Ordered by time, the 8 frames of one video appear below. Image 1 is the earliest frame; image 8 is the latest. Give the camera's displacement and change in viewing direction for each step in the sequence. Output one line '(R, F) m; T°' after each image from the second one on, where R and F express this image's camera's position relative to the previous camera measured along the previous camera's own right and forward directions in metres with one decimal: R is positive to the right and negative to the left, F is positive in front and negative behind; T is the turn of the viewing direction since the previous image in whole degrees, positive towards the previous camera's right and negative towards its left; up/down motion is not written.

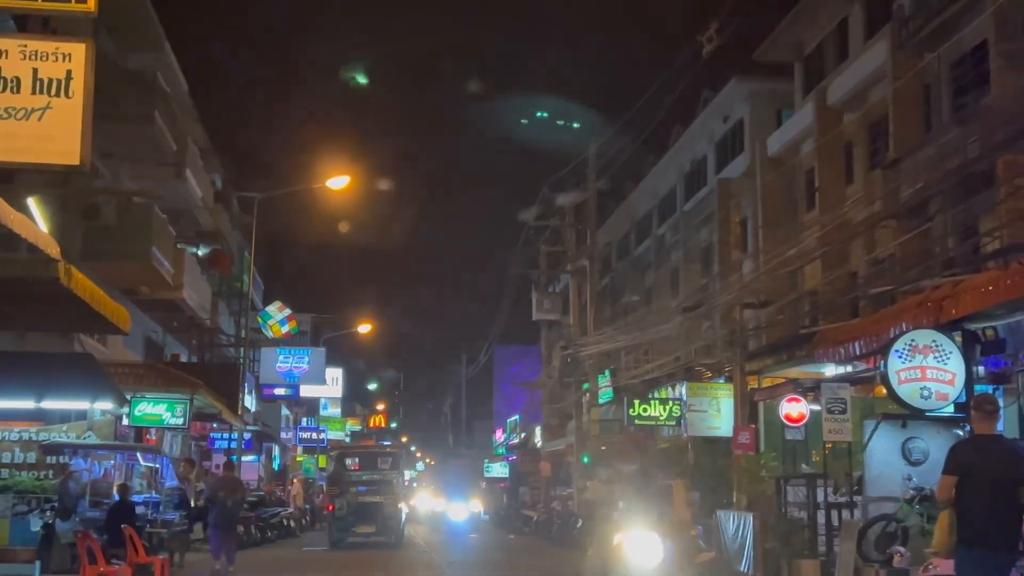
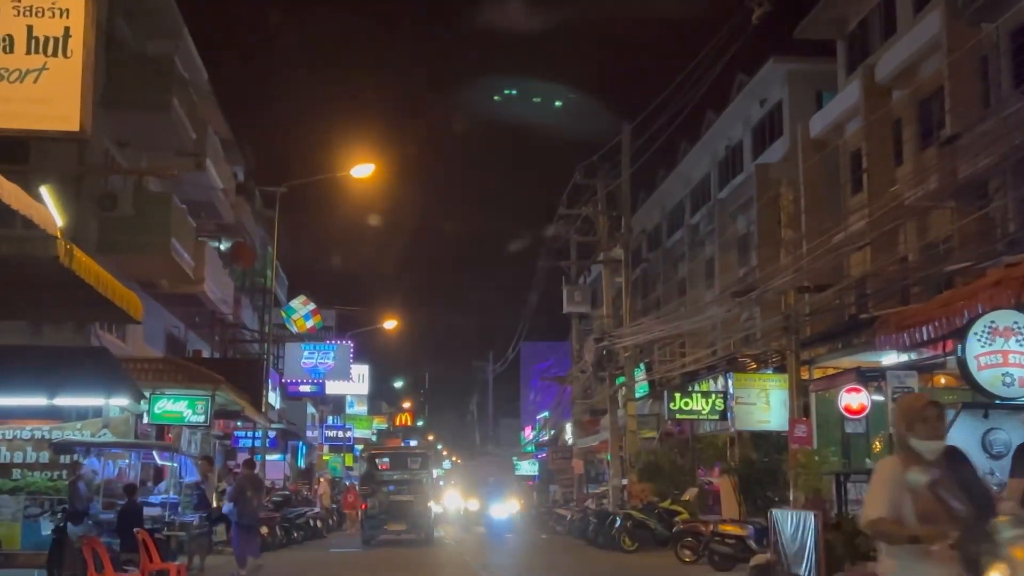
(-0.2, +1.0) m; -1°
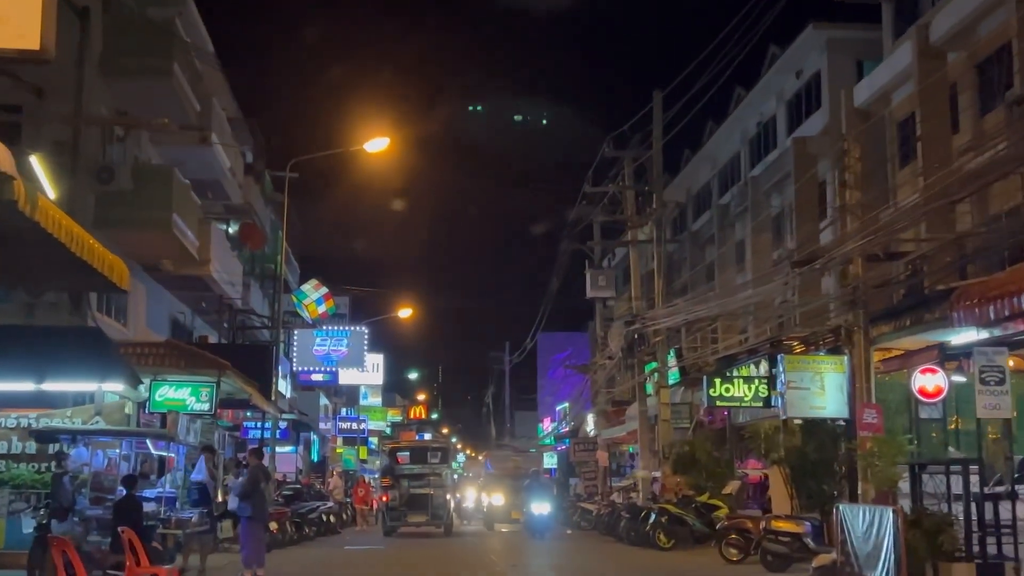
(-0.2, +1.5) m; -1°
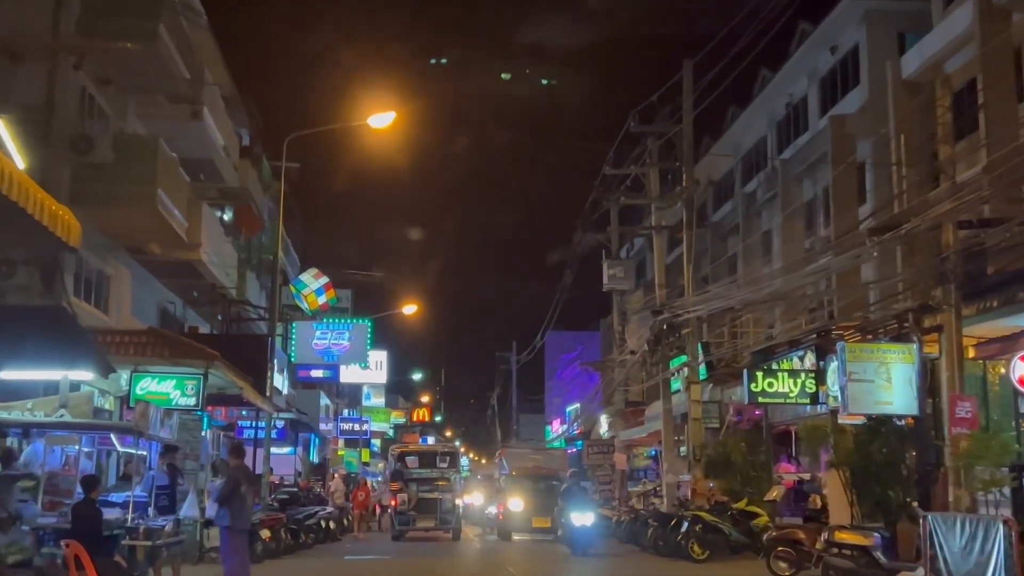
(-0.2, +1.9) m; 0°
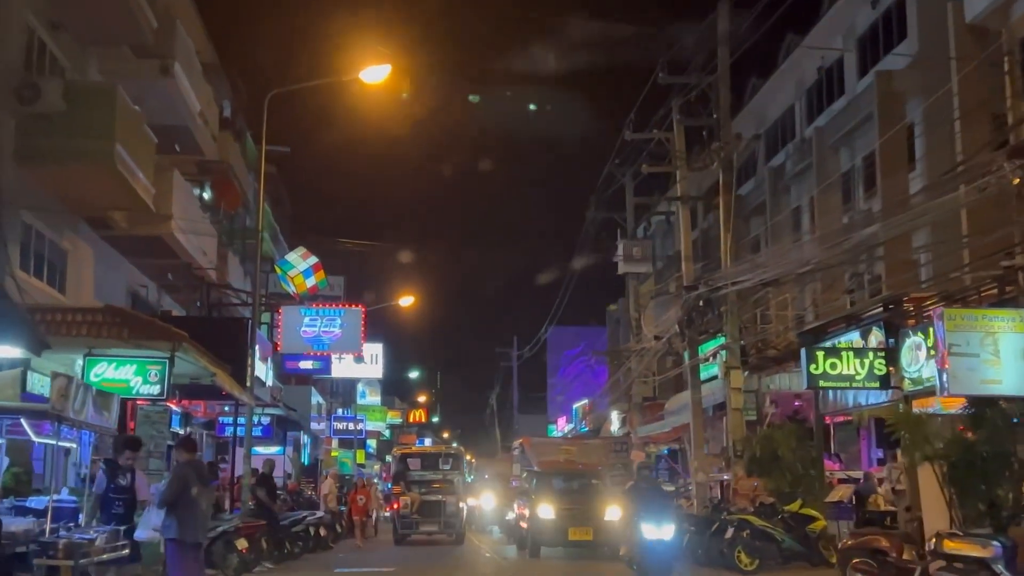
(-0.3, +2.6) m; 0°
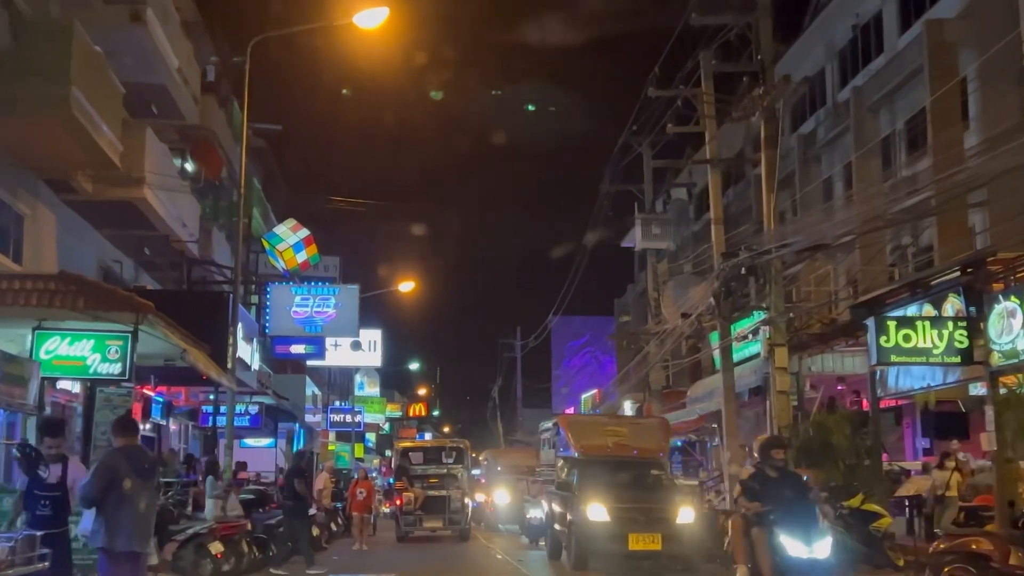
(-0.2, +2.1) m; 0°
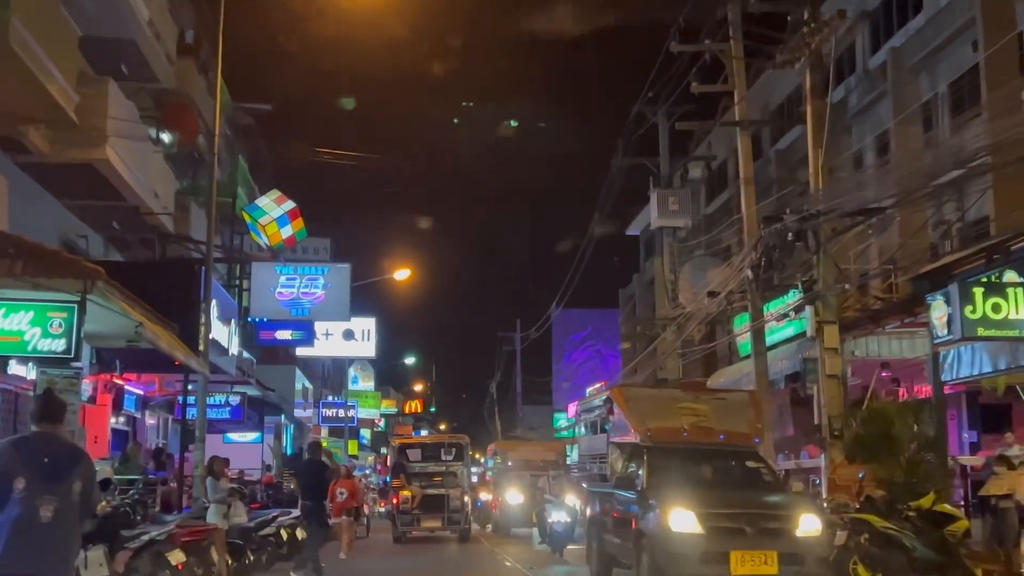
(-0.2, +2.0) m; 0°
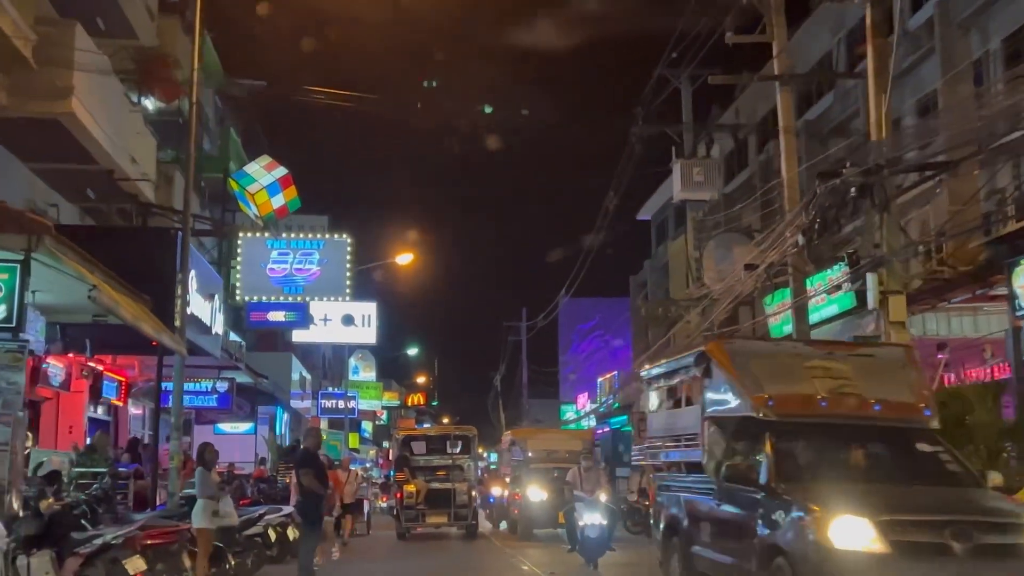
(-0.2, +1.8) m; 0°
